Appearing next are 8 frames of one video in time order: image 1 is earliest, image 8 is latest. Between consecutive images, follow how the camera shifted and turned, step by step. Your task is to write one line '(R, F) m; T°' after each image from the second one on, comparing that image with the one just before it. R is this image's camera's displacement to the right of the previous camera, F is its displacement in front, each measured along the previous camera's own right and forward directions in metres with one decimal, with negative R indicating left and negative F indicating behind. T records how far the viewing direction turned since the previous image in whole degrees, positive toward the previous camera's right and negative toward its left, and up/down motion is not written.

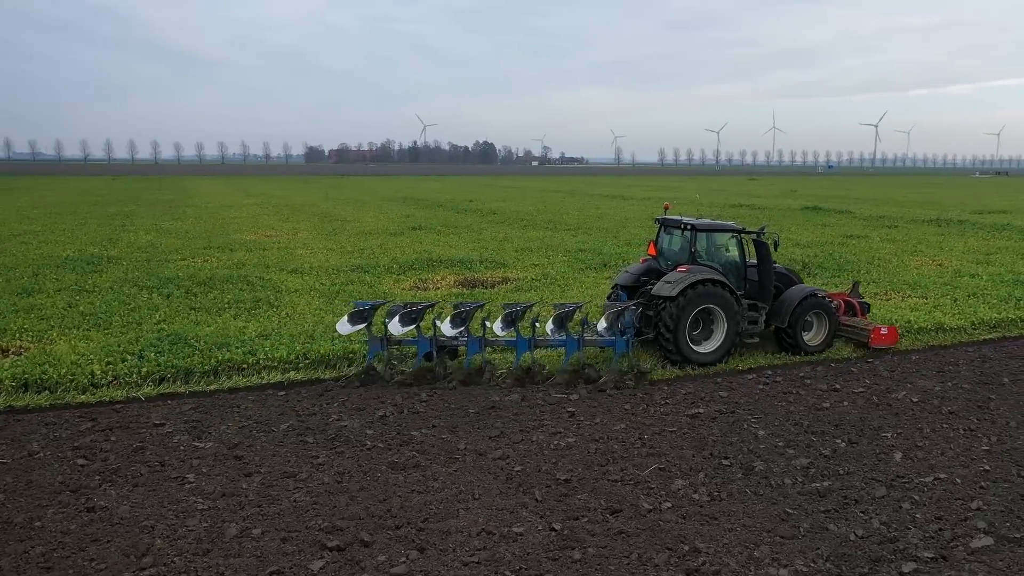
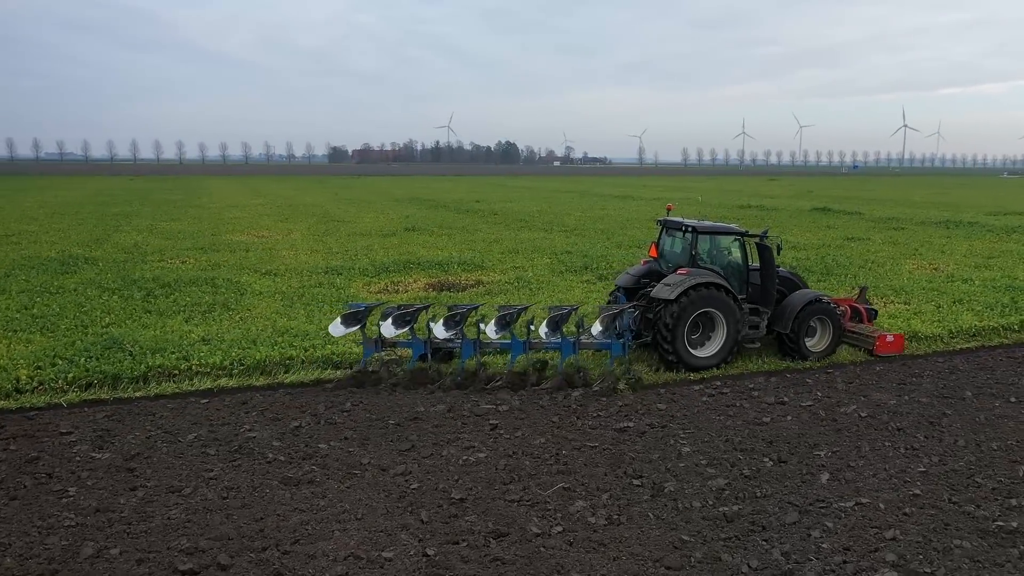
(+0.8, +0.3) m; -2°
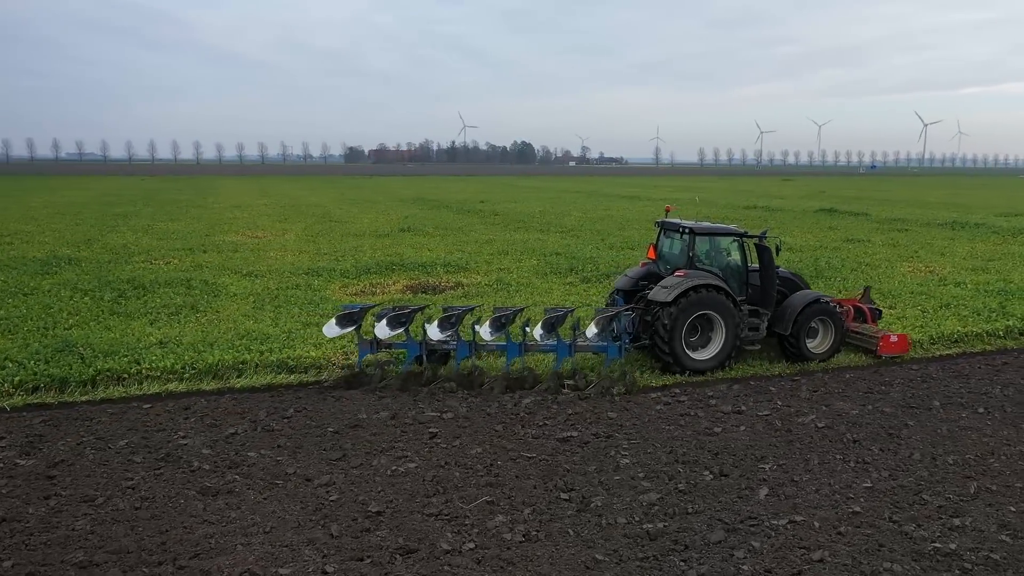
(+0.6, +0.2) m; -1°
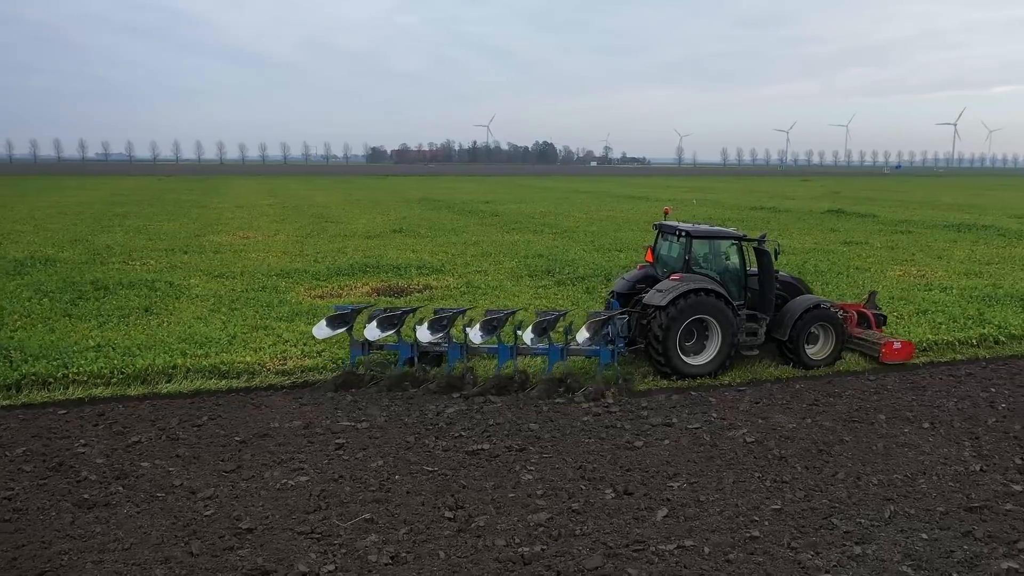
(+0.9, +0.2) m; -2°
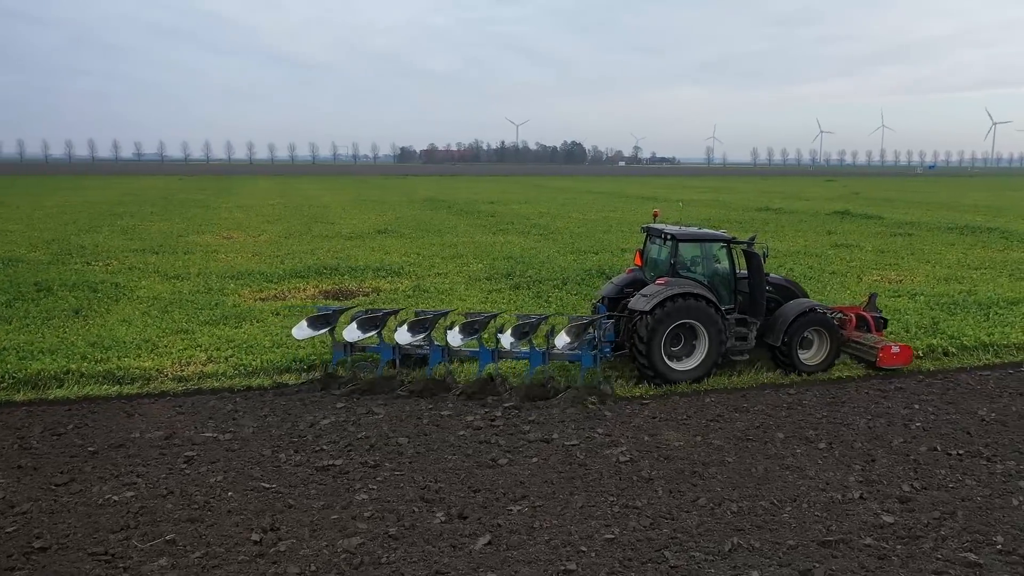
(+1.3, +0.3) m; -2°
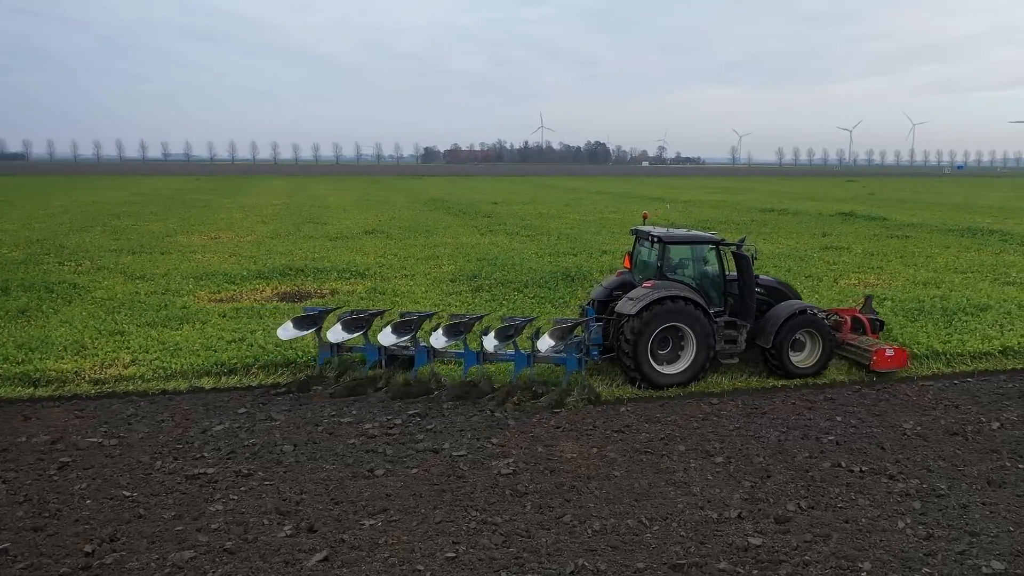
(+1.0, +0.2) m; -2°
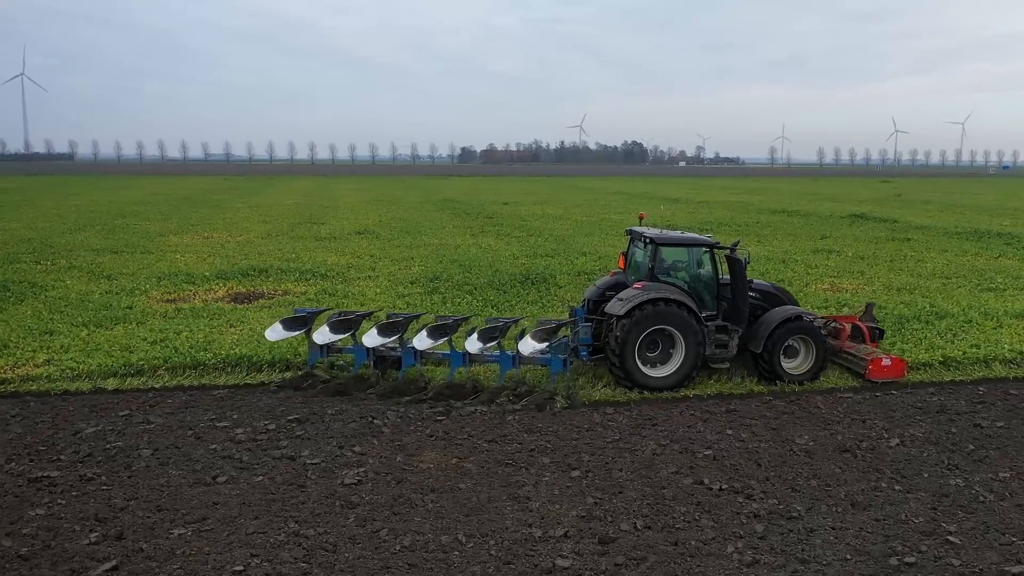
(+1.3, +0.2) m; -3°
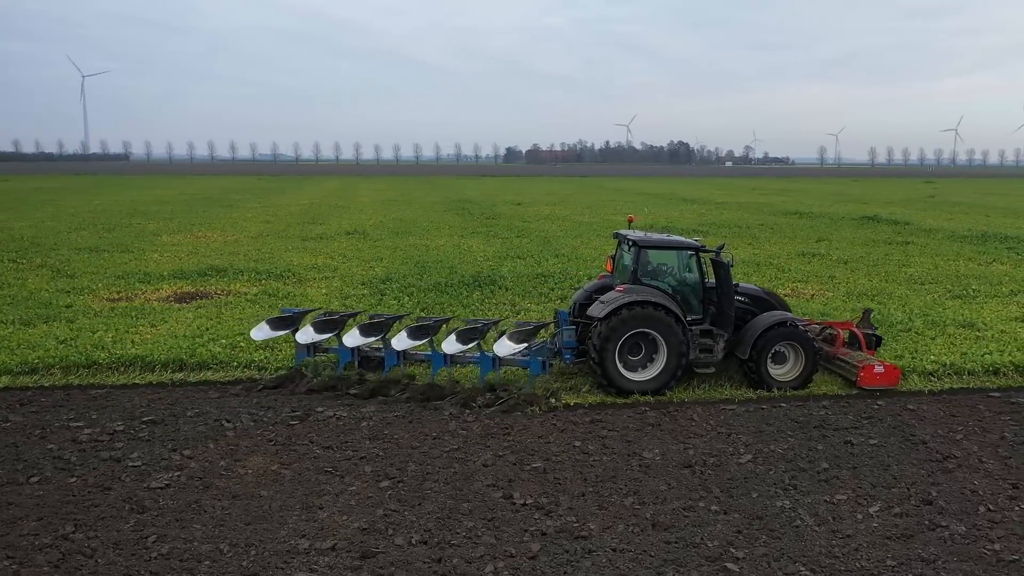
(+1.6, +0.2) m; -4°
